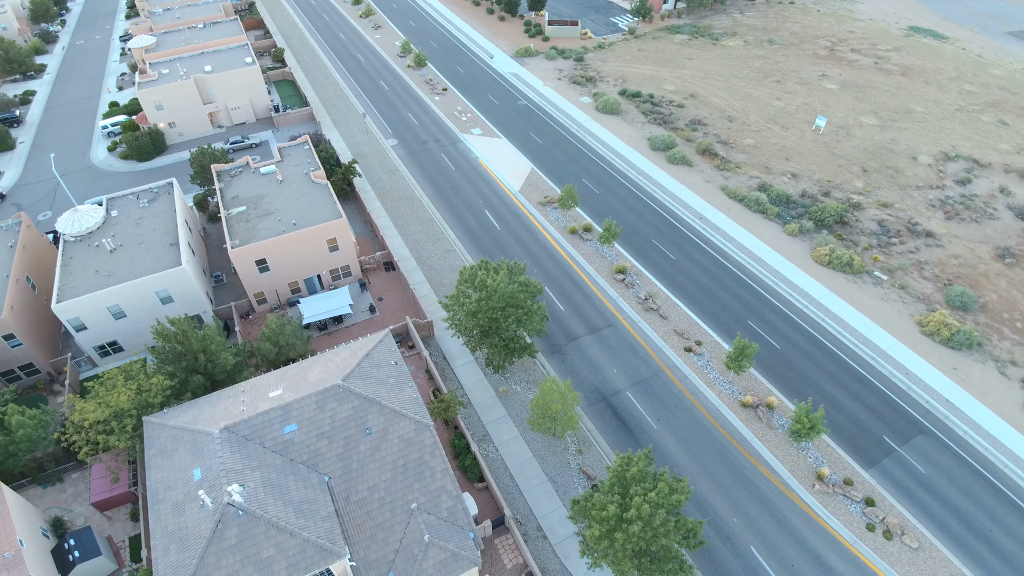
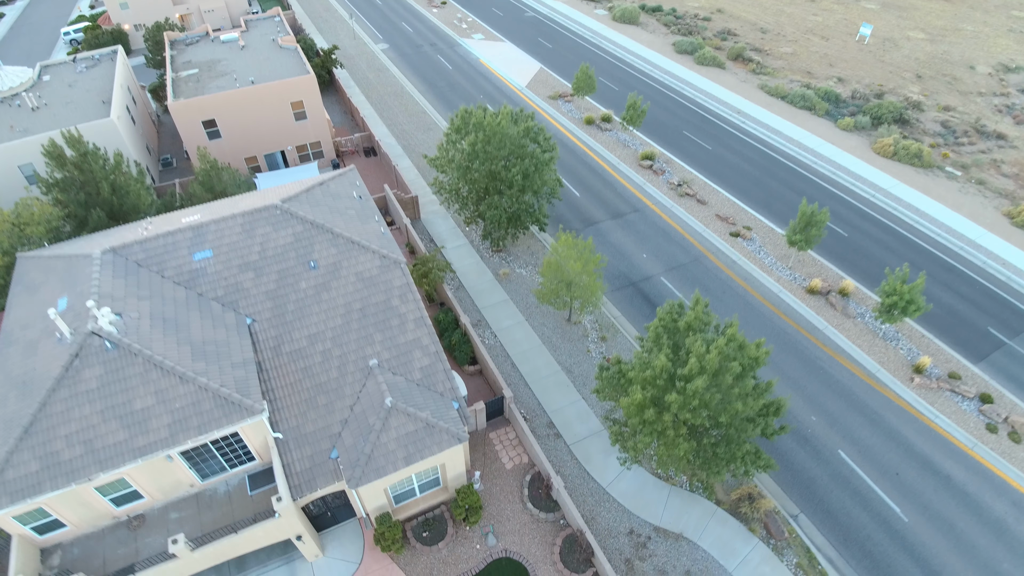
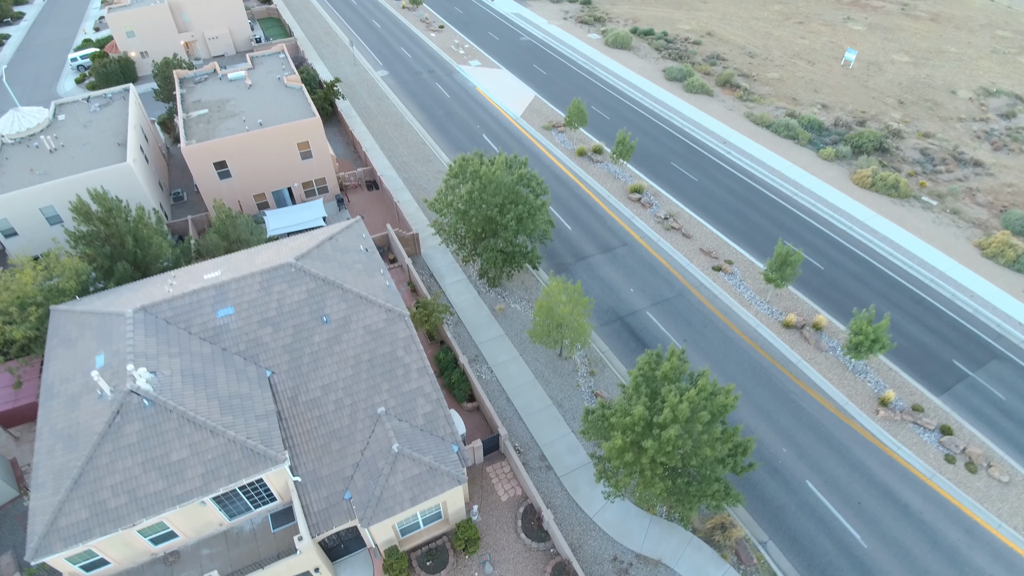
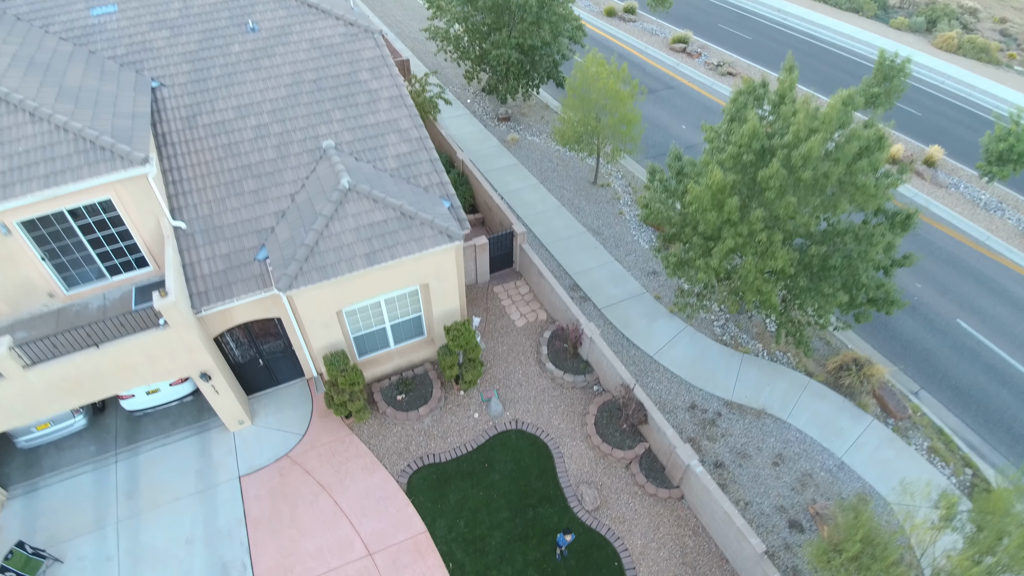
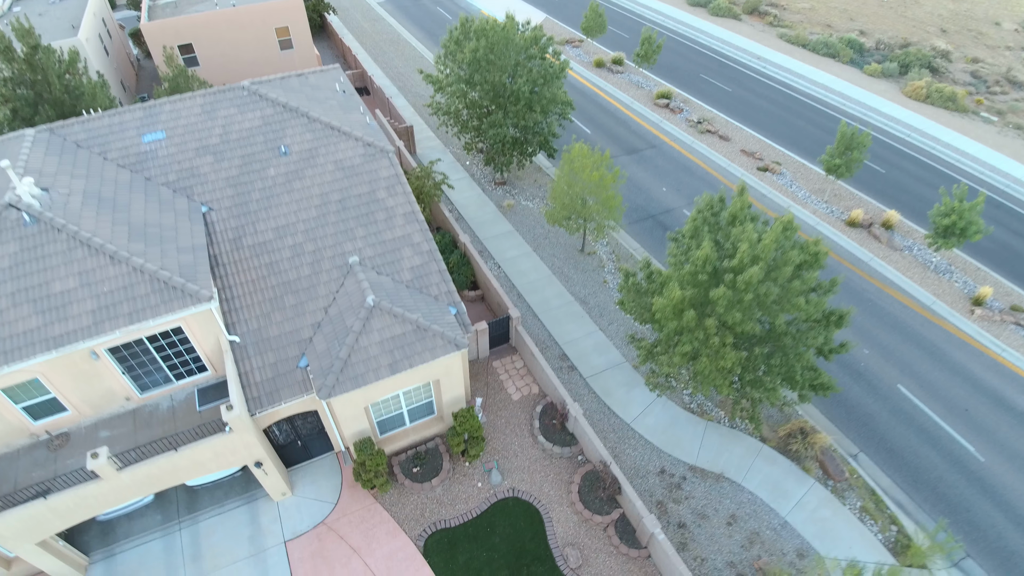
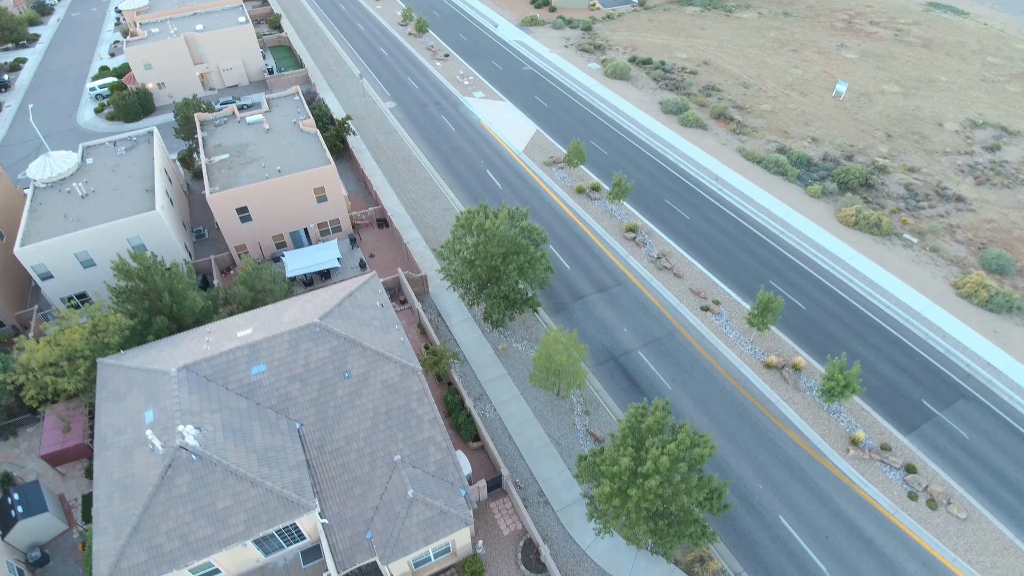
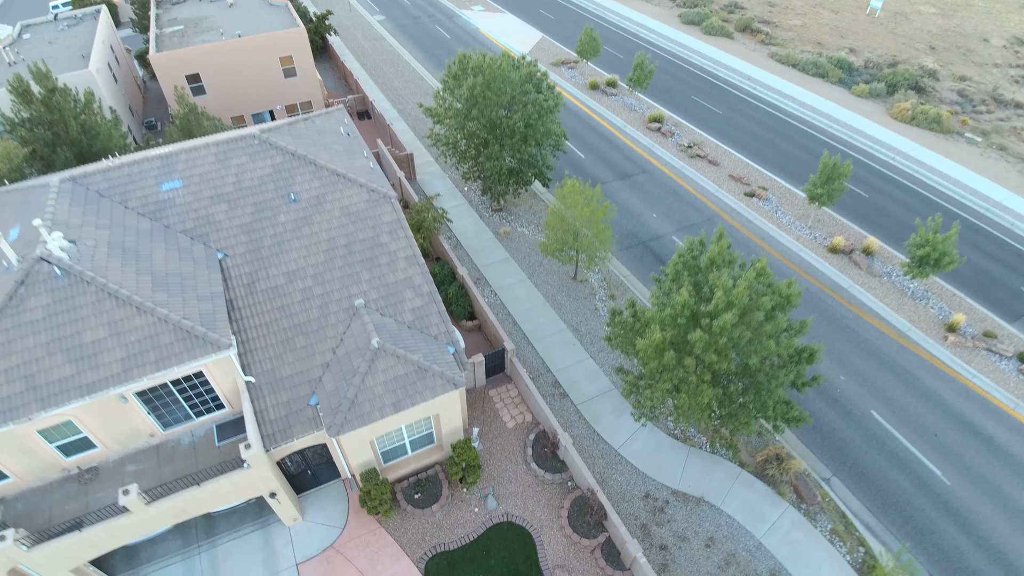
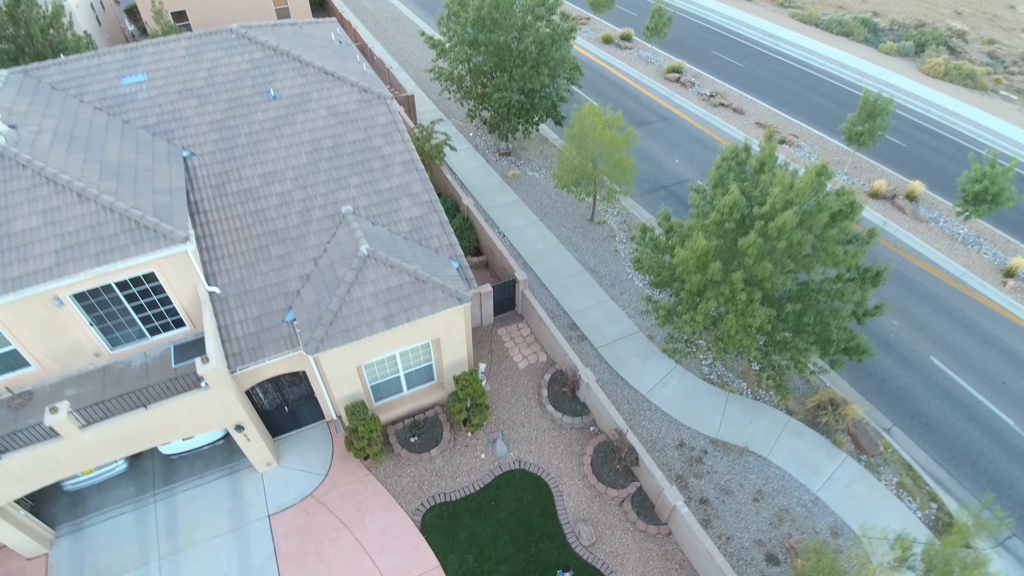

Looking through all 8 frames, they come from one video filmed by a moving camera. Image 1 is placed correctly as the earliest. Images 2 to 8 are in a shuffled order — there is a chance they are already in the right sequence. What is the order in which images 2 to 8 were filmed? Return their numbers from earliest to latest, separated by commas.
6, 3, 2, 7, 5, 8, 4
